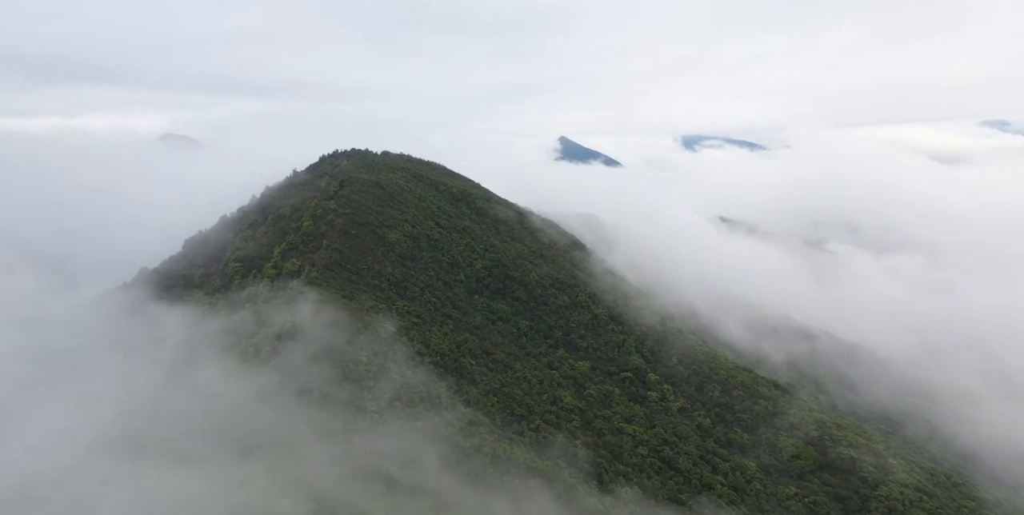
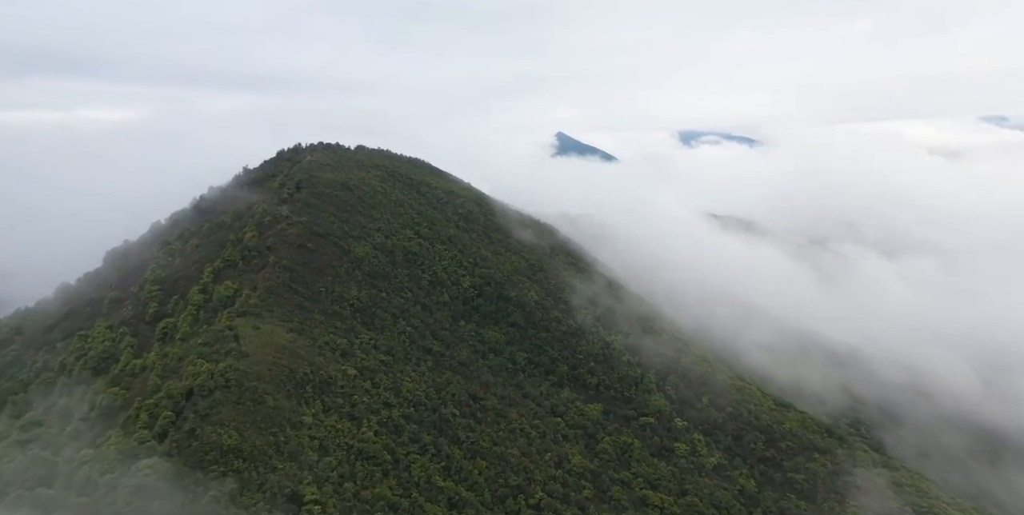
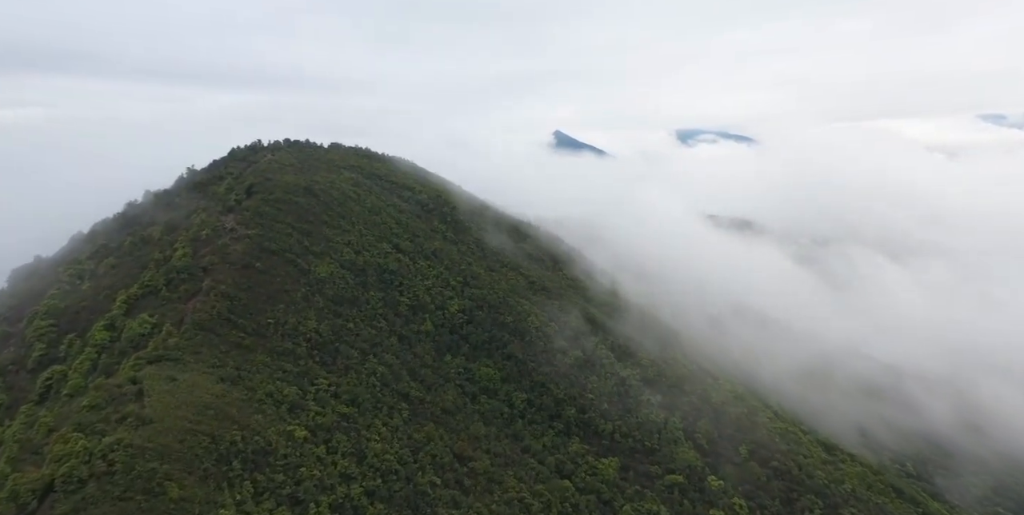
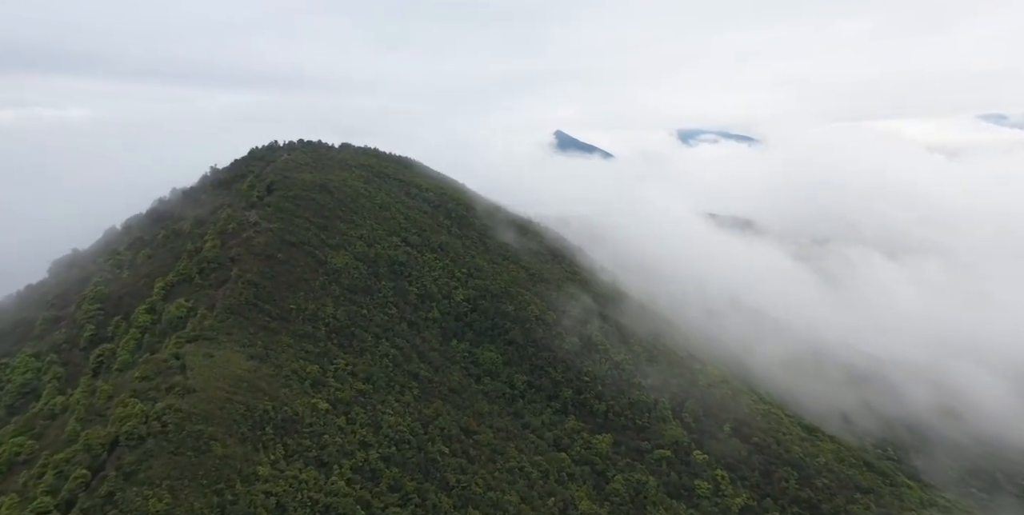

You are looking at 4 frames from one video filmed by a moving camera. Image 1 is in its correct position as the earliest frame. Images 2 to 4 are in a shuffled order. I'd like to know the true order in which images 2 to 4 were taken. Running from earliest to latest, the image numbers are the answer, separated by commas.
2, 4, 3
